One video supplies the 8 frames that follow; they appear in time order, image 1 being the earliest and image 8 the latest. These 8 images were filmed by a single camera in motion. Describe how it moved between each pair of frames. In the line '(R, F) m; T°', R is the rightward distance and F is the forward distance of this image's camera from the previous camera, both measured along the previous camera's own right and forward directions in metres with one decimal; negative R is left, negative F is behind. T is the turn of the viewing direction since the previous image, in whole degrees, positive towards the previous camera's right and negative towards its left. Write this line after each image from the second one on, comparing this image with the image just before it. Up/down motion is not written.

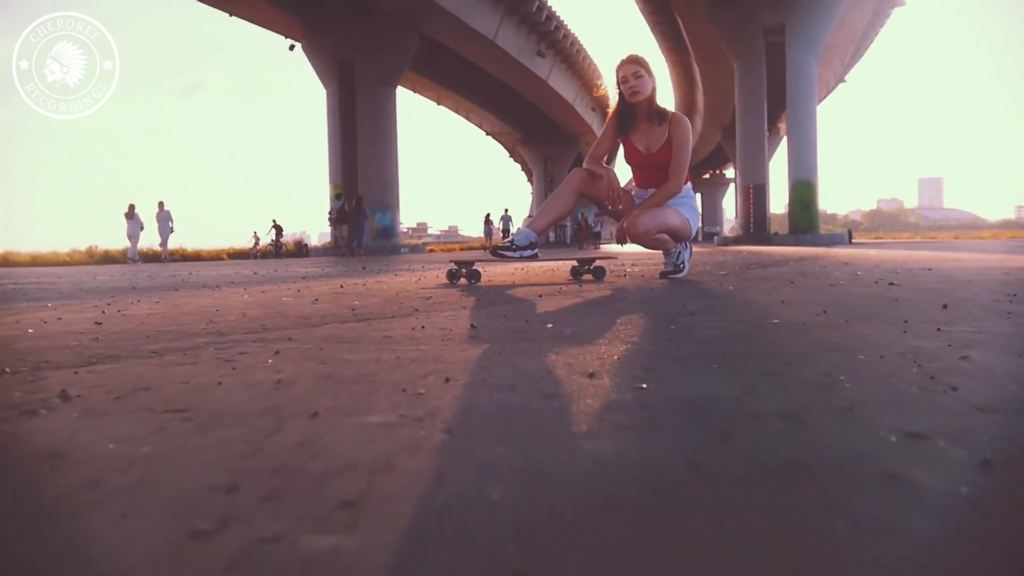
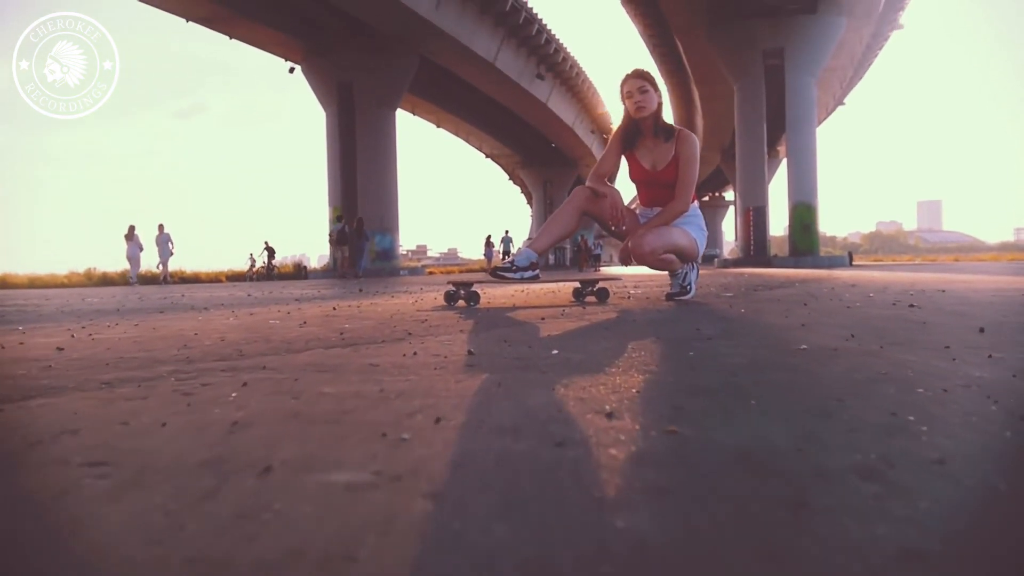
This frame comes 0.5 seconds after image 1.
(0.0, +0.3) m; 0°
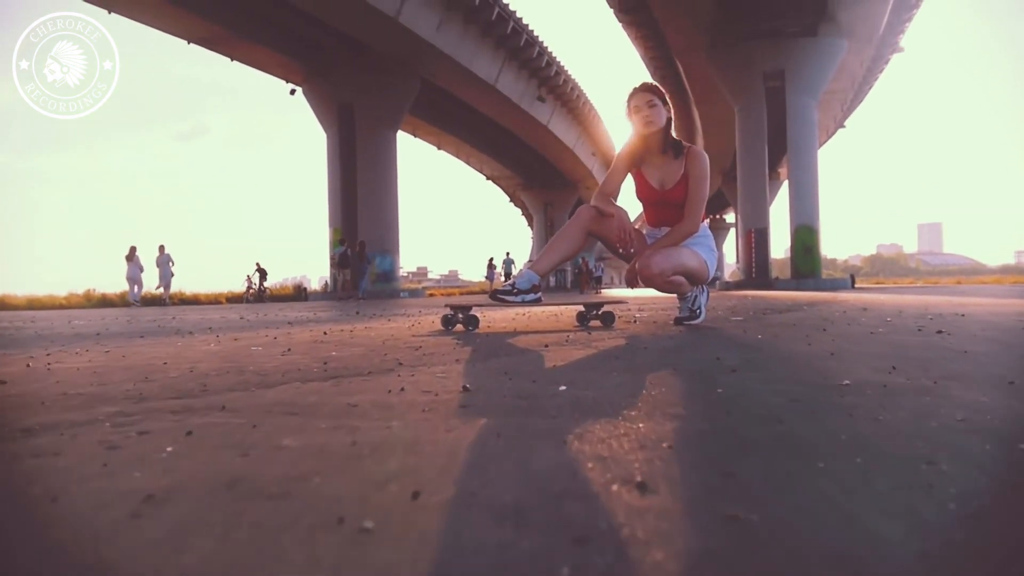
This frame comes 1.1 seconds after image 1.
(0.0, +0.4) m; 0°
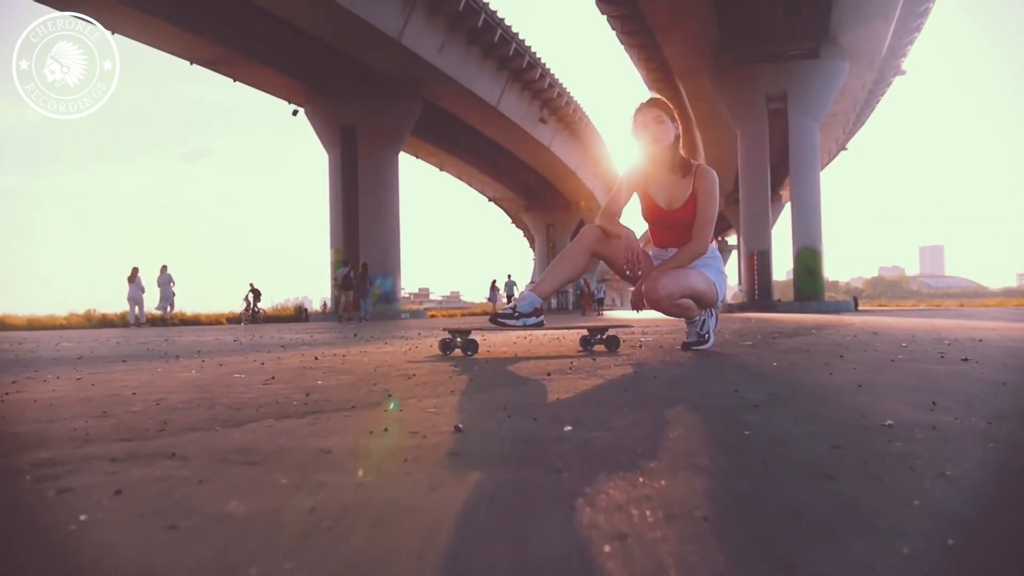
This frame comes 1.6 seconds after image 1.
(0.0, +0.3) m; 0°
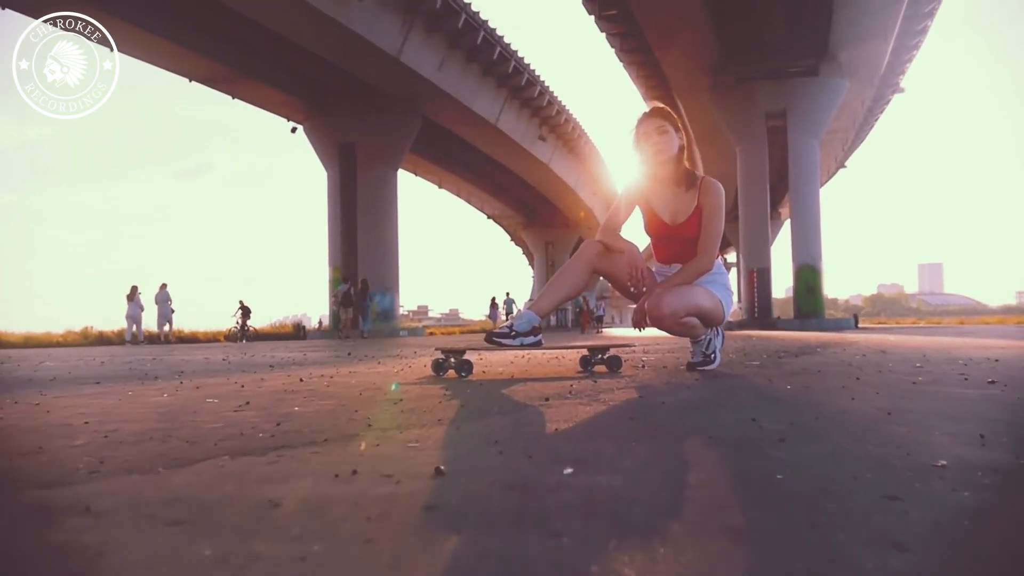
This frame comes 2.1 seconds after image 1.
(0.0, +0.3) m; 0°
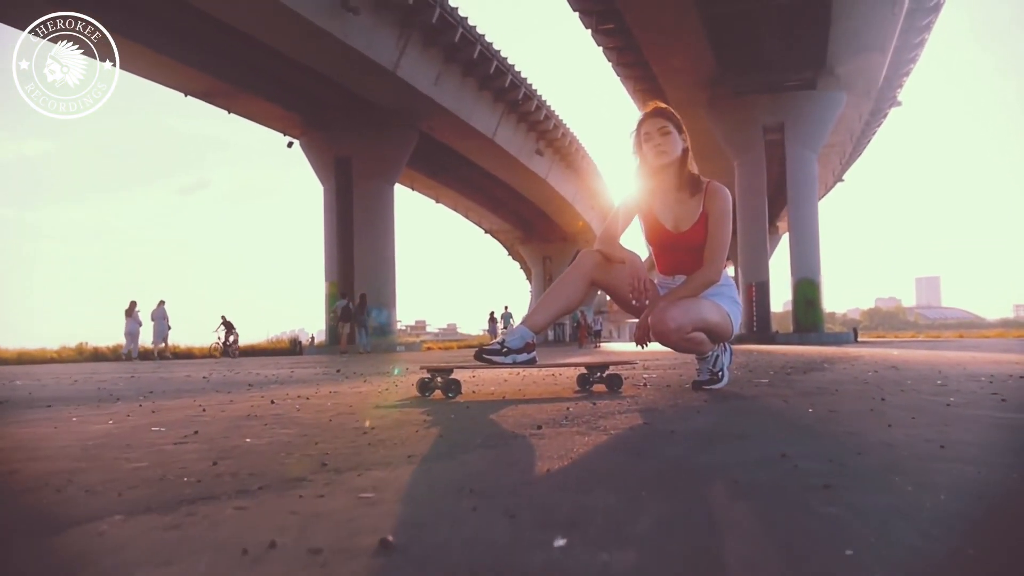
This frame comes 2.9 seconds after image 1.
(0.0, +0.5) m; 0°
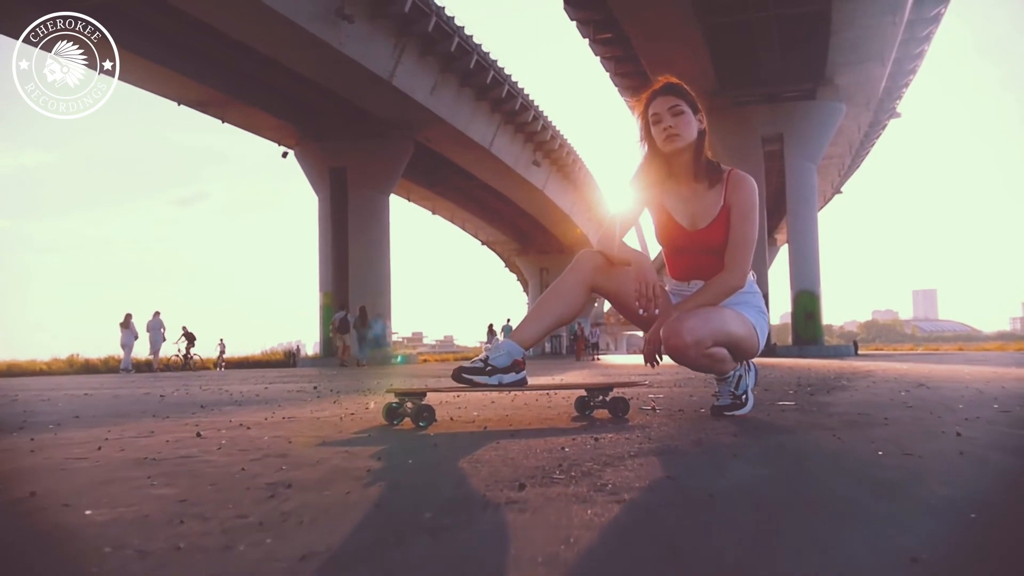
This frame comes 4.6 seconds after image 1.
(+0.1, +1.0) m; 0°
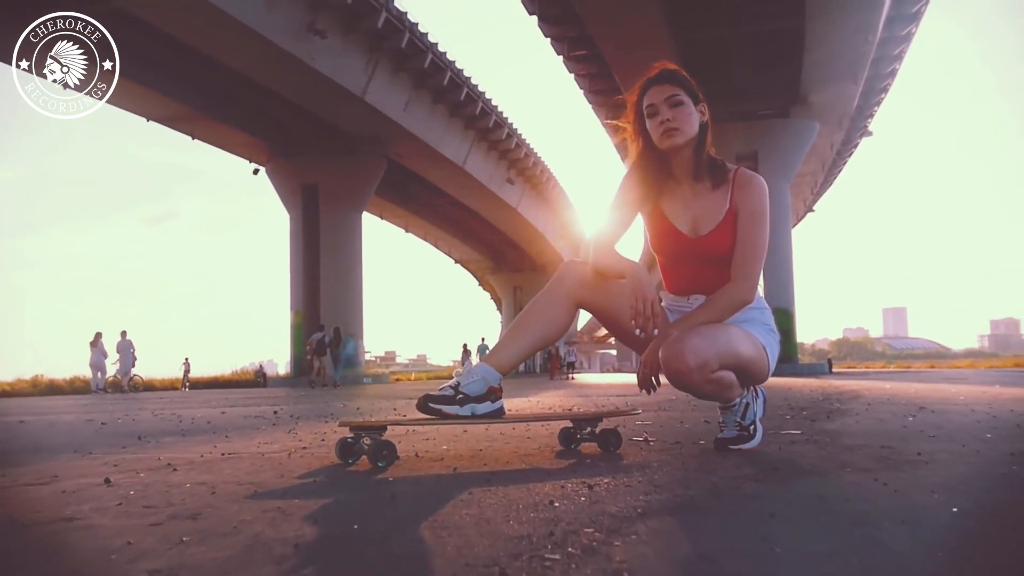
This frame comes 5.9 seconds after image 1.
(0.0, +0.7) m; +2°
